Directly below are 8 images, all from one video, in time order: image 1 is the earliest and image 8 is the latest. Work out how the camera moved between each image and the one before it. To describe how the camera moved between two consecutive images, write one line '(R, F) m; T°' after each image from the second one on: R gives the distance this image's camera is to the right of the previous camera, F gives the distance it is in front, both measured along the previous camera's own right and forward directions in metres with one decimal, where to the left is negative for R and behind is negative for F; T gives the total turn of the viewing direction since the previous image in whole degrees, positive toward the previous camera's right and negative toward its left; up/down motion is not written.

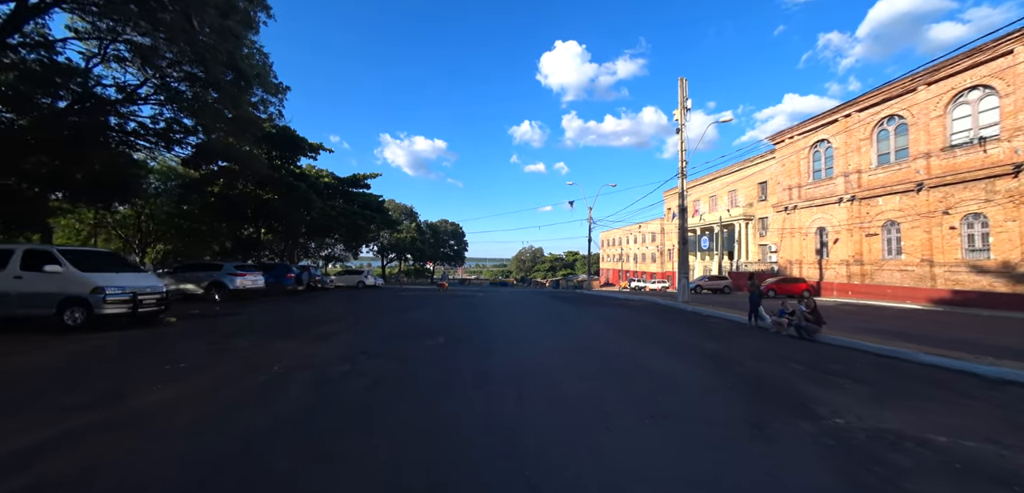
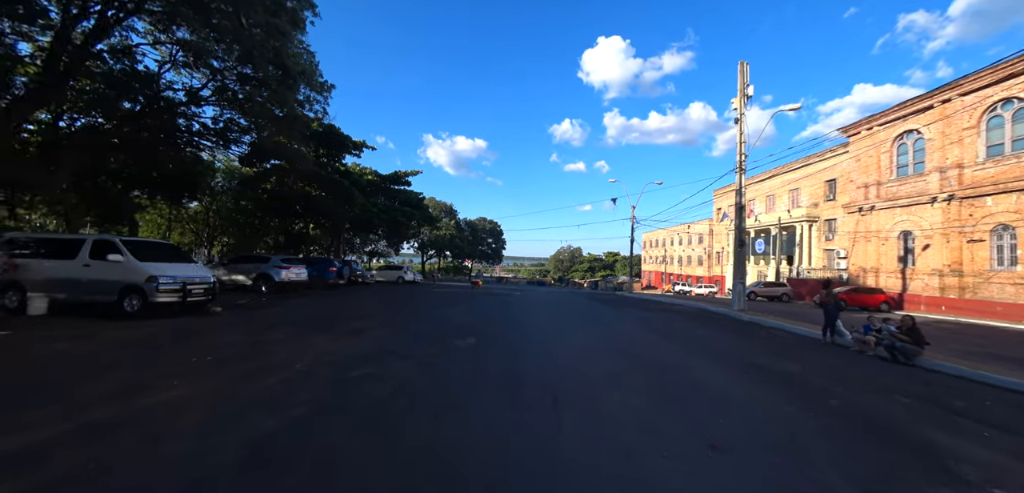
(0.0, +0.6) m; -5°
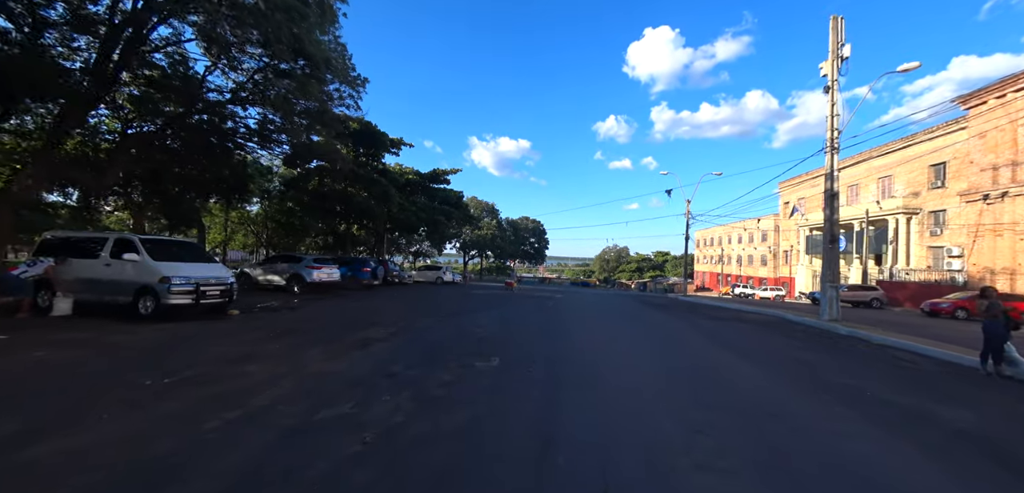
(+0.1, +1.5) m; -6°
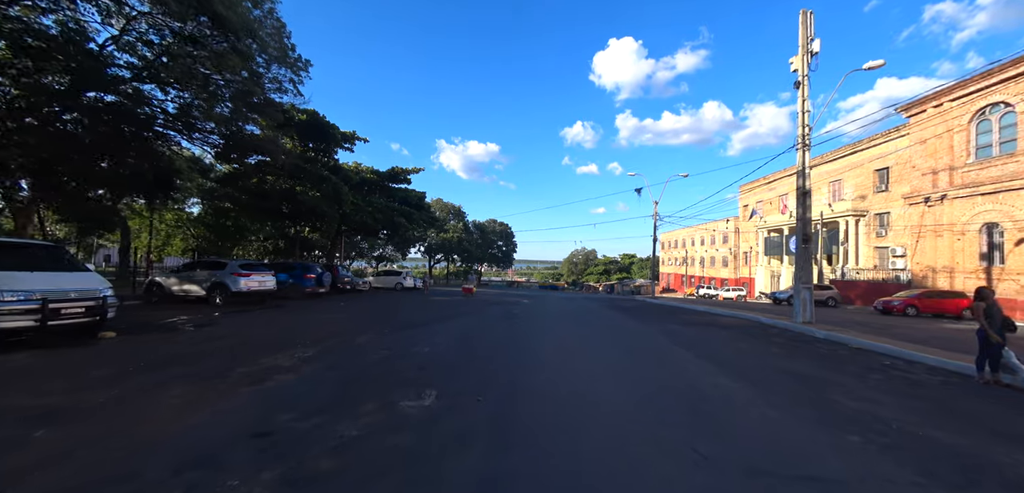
(+0.3, +1.3) m; +4°
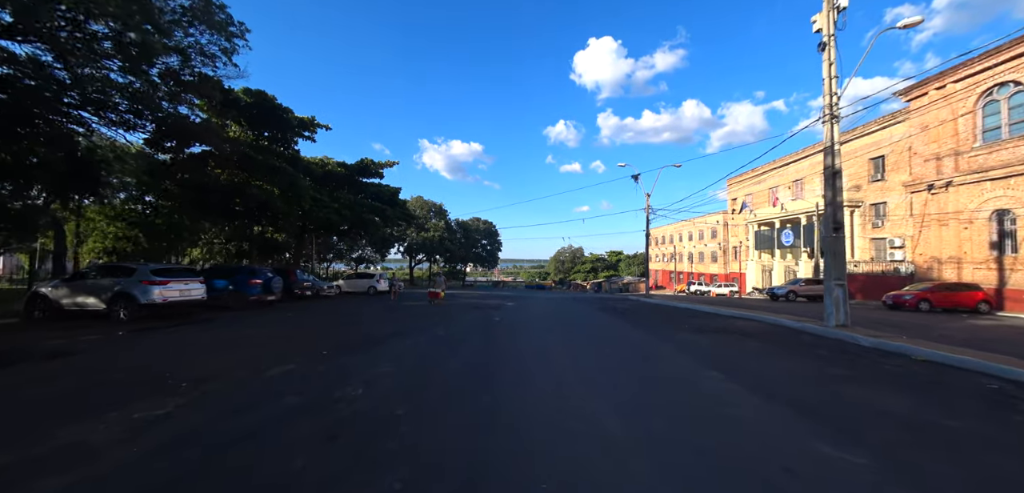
(+0.1, +2.2) m; +2°
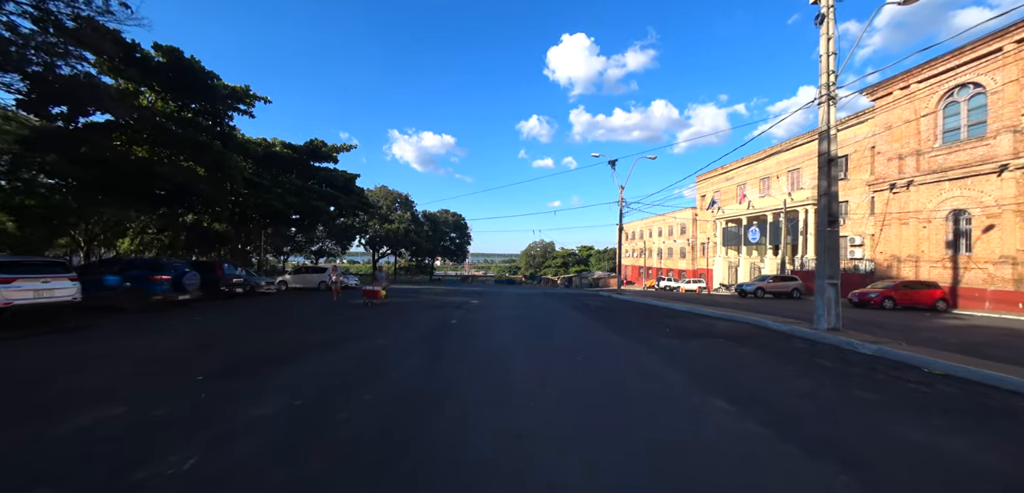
(+0.3, +1.5) m; +4°
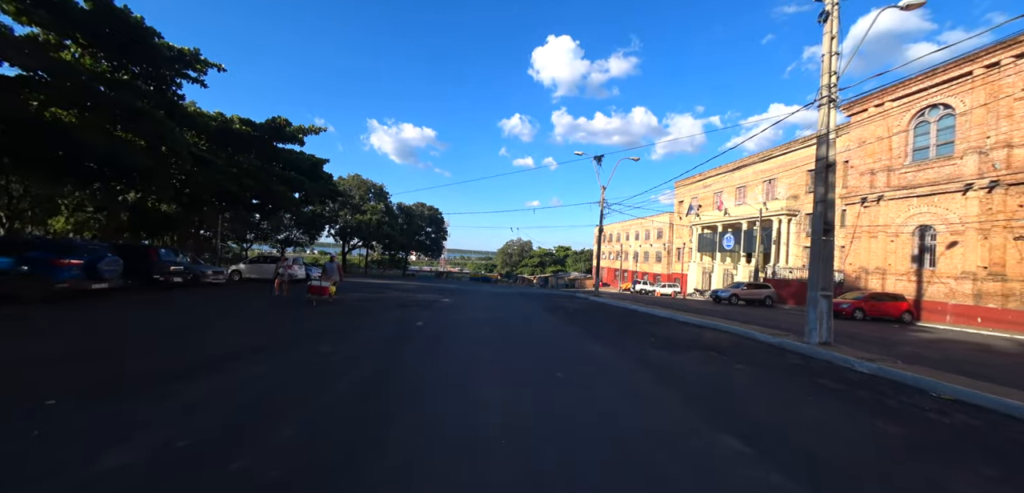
(0.0, +1.0) m; +3°
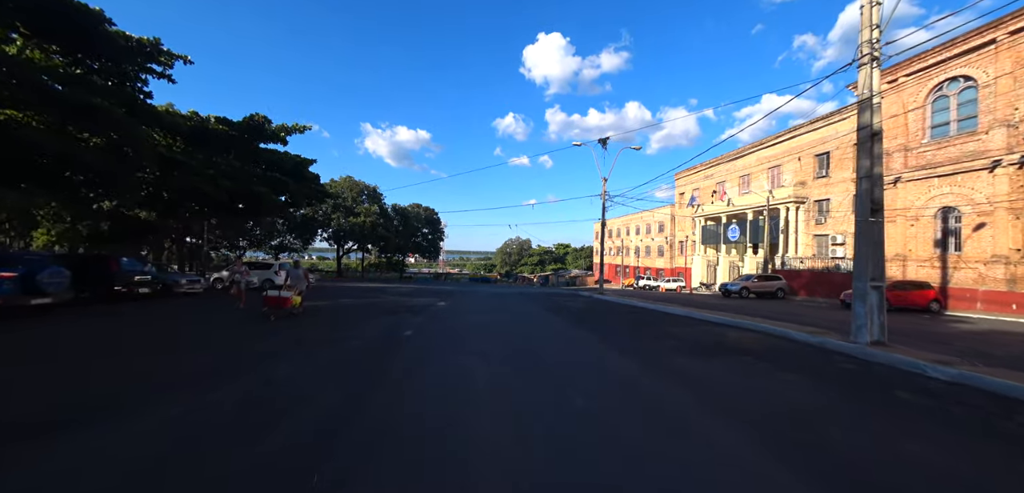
(0.0, +1.2) m; 0°
